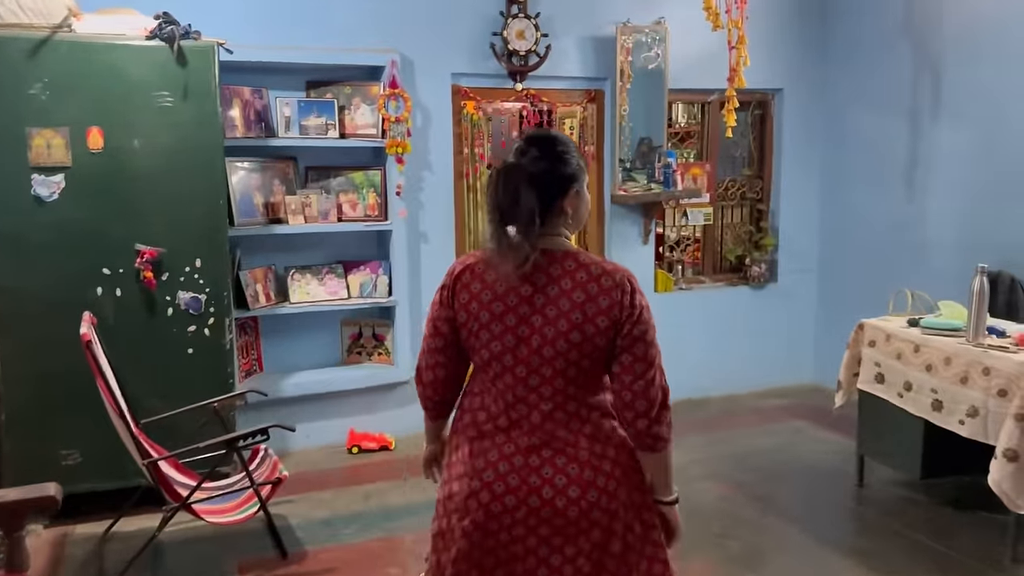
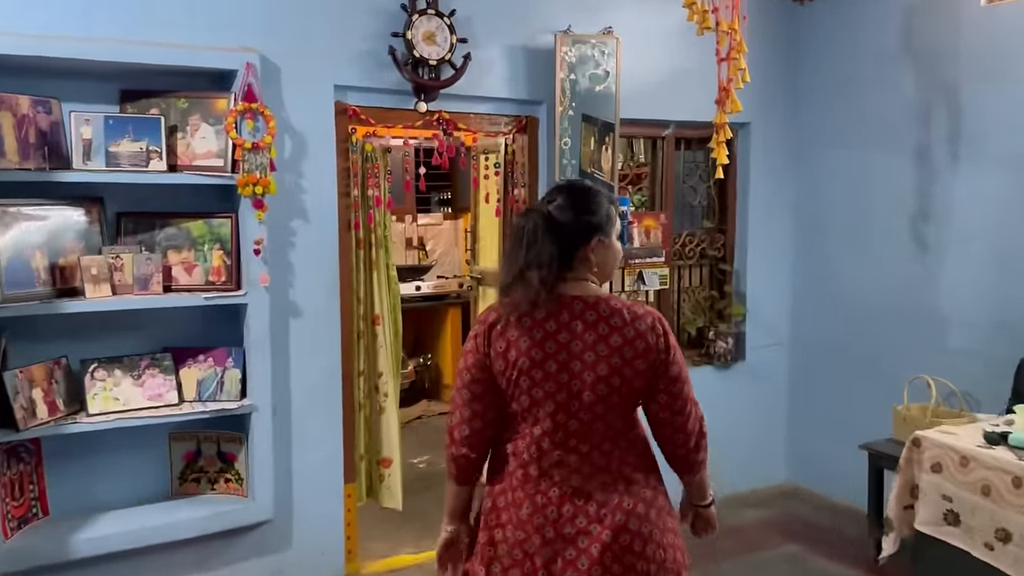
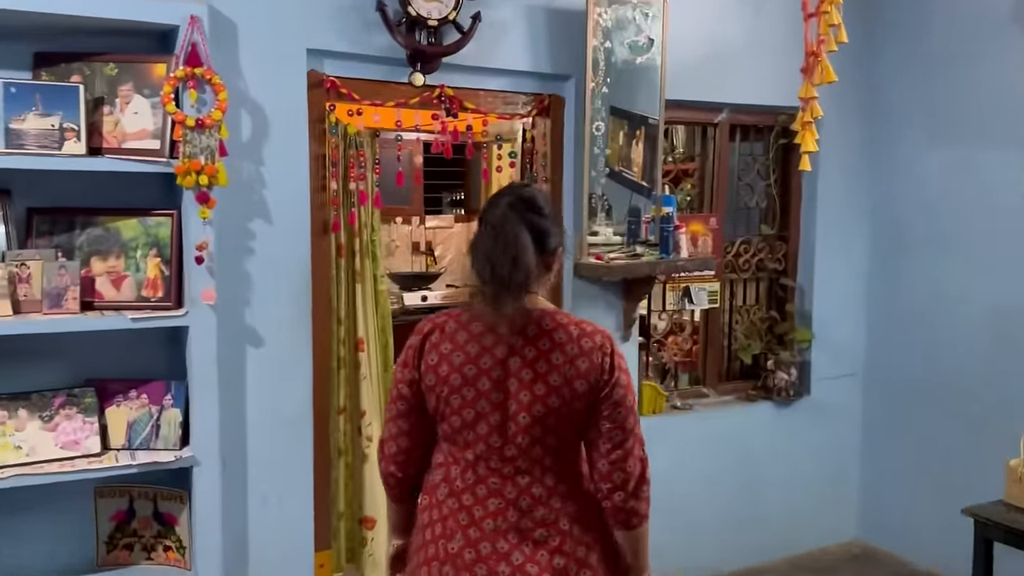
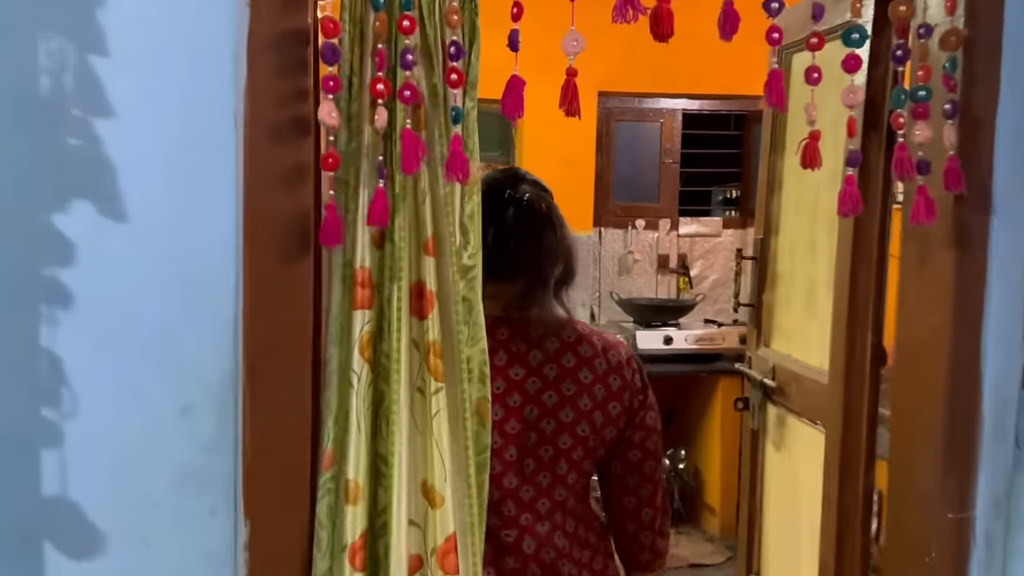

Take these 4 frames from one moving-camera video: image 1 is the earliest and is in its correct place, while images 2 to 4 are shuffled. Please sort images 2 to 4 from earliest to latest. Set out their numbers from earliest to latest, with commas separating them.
2, 3, 4
